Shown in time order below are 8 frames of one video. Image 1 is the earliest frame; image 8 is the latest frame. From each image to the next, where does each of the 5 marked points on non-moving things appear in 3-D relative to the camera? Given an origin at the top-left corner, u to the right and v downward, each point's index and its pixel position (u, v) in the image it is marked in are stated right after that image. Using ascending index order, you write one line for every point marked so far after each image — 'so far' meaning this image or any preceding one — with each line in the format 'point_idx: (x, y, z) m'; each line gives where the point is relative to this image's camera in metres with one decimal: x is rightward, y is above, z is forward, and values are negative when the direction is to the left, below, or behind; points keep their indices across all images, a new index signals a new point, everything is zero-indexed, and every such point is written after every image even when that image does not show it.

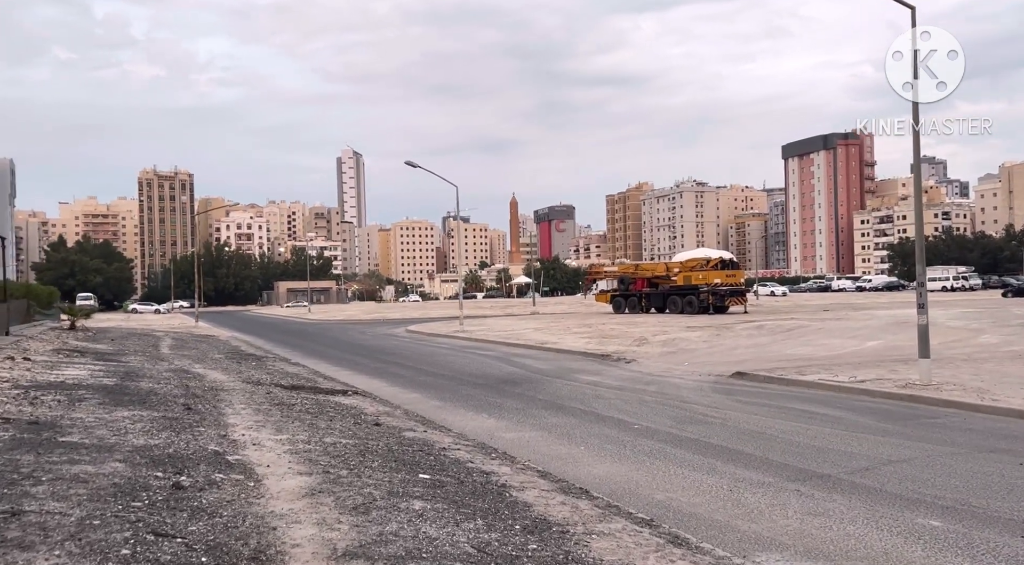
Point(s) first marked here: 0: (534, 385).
0: (+0.4, -2.0, +16.9) m
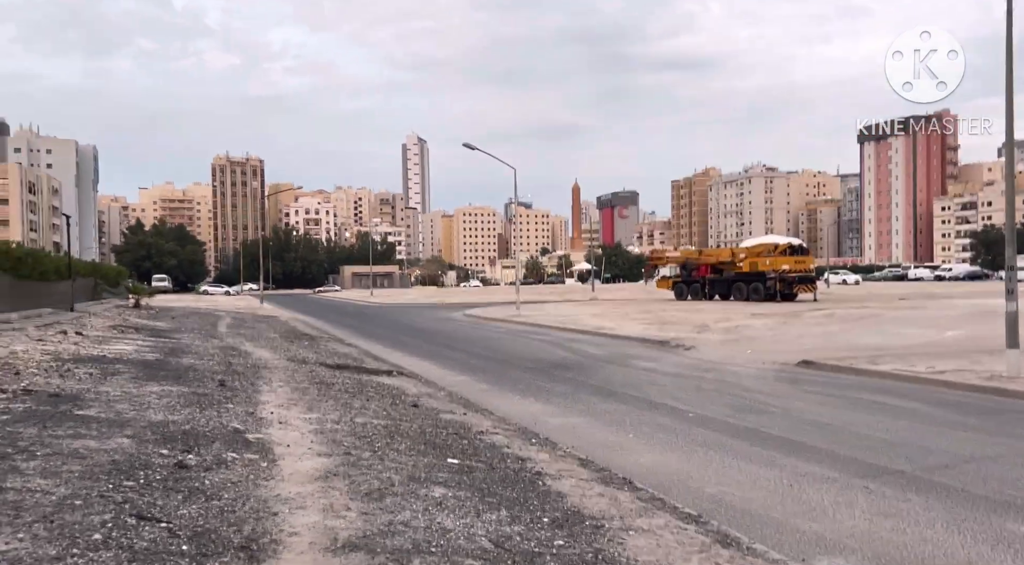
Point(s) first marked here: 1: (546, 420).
0: (+1.4, -1.7, +16.4) m
1: (+0.4, -1.6, +10.0) m
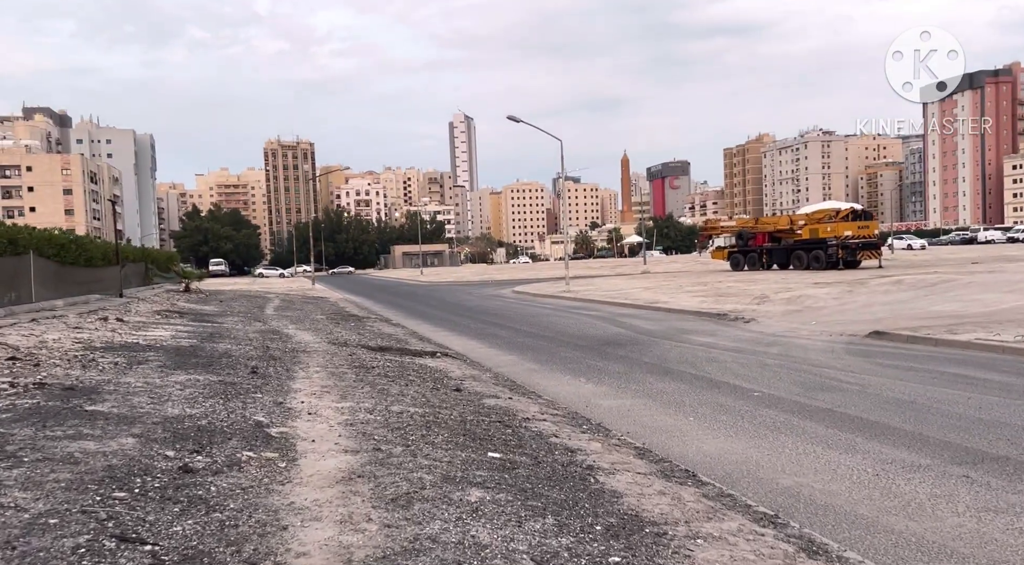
0: (+2.3, -1.2, +15.7) m
1: (+1.0, -1.3, +9.4) m
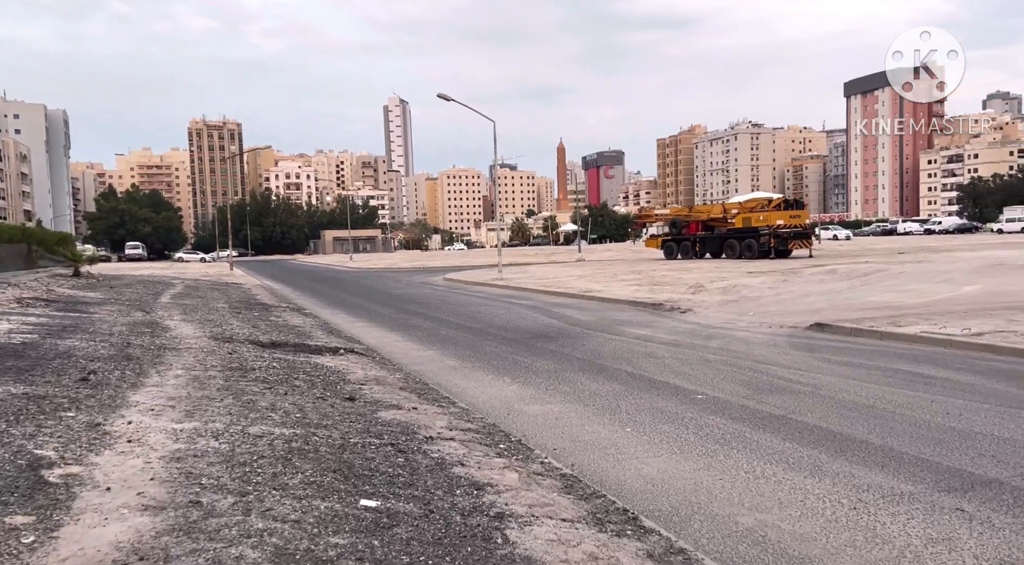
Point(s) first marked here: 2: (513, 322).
0: (+1.0, -1.0, +14.5) m
1: (+0.1, -1.2, +8.1) m
2: (0.0, -0.8, +18.1) m
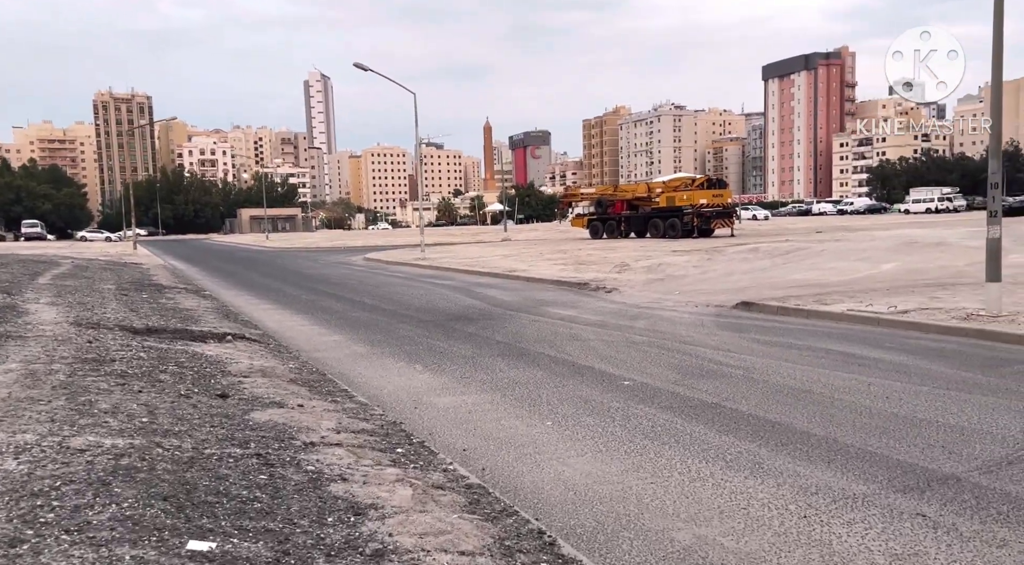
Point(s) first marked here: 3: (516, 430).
0: (-0.3, -0.6, +13.7) m
1: (-0.6, -1.0, +7.2) m
2: (-1.6, -0.4, +17.1) m
3: (0.0, -1.1, +6.3) m
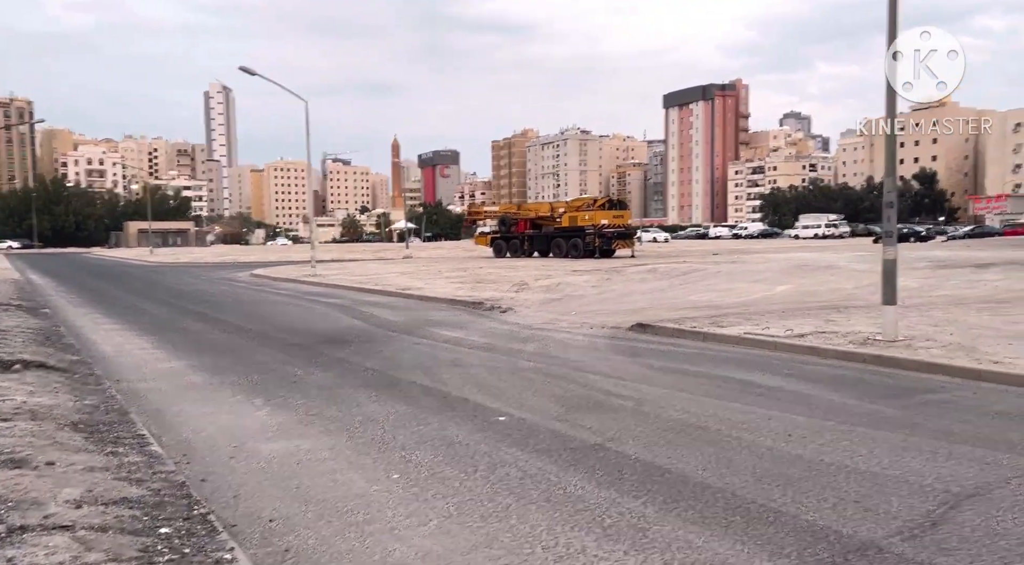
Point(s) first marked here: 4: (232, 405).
0: (-2.0, -0.9, +12.4) m
1: (-1.7, -1.1, +5.9) m
2: (-3.7, -0.7, +15.7) m
3: (-0.9, -1.2, +5.1) m
4: (-2.4, -1.0, +7.4) m
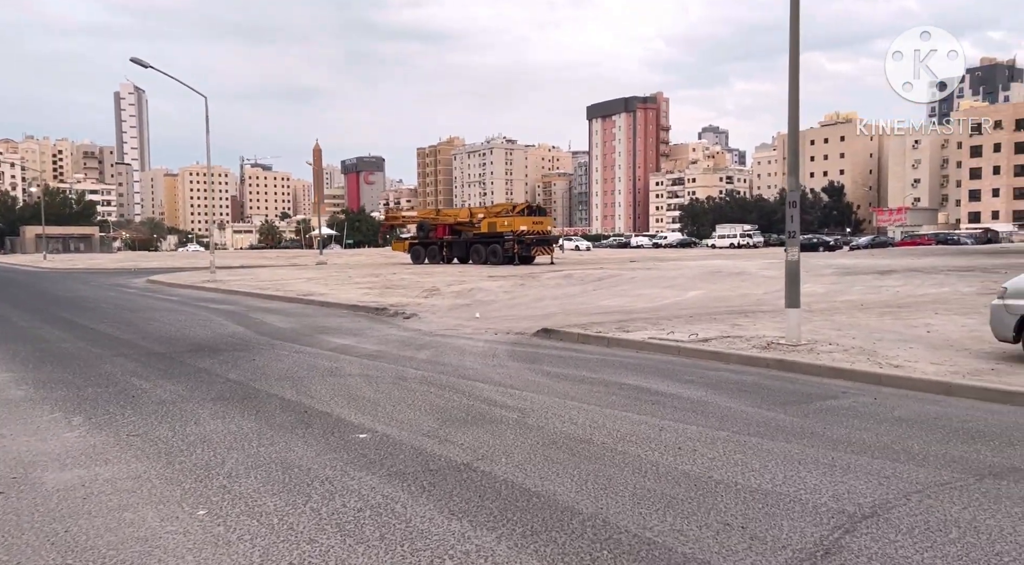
0: (-3.5, -0.9, +11.3) m
1: (-2.6, -1.1, +4.9) m
2: (-5.4, -0.8, +14.5) m
3: (-1.8, -1.2, +4.1) m
4: (-3.4, -1.0, +6.3) m
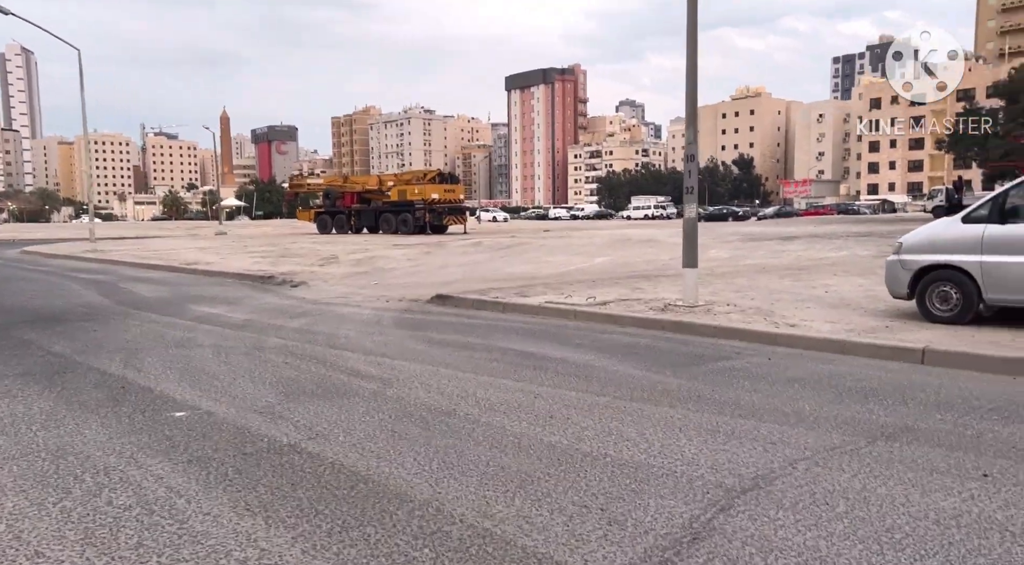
0: (-4.9, -0.5, +10.1) m
1: (-3.4, -0.9, +3.8) m
2: (-7.1, -0.3, +13.1) m
3: (-2.5, -0.9, +3.1) m
4: (-4.4, -0.8, +5.1) m
